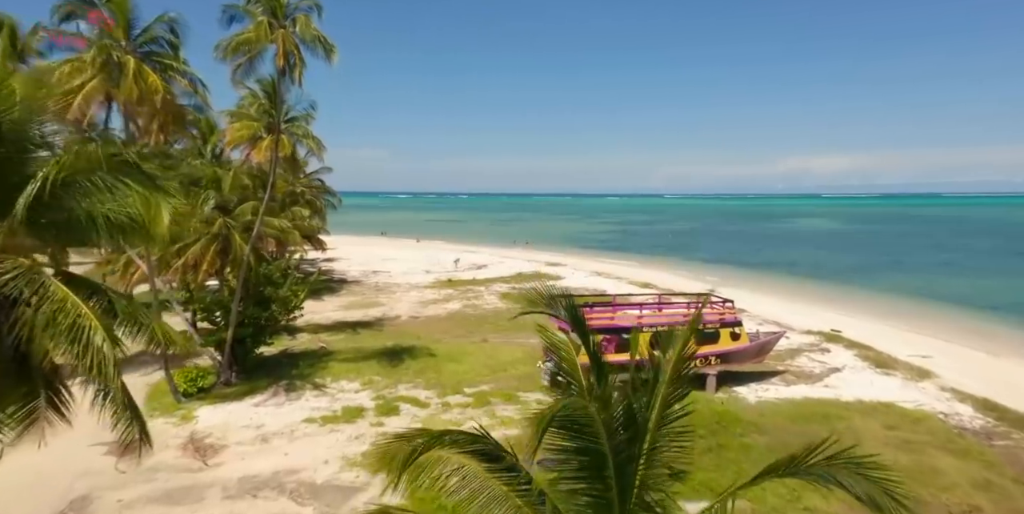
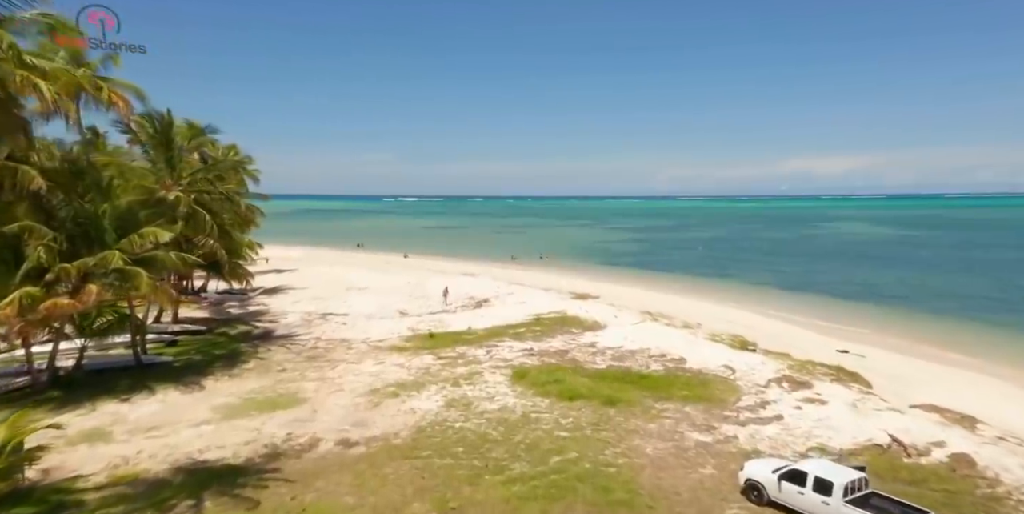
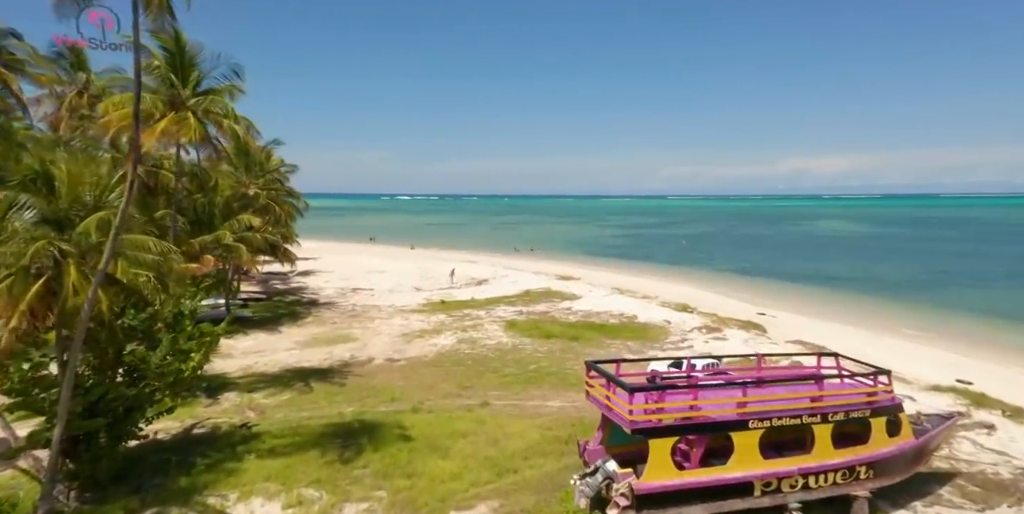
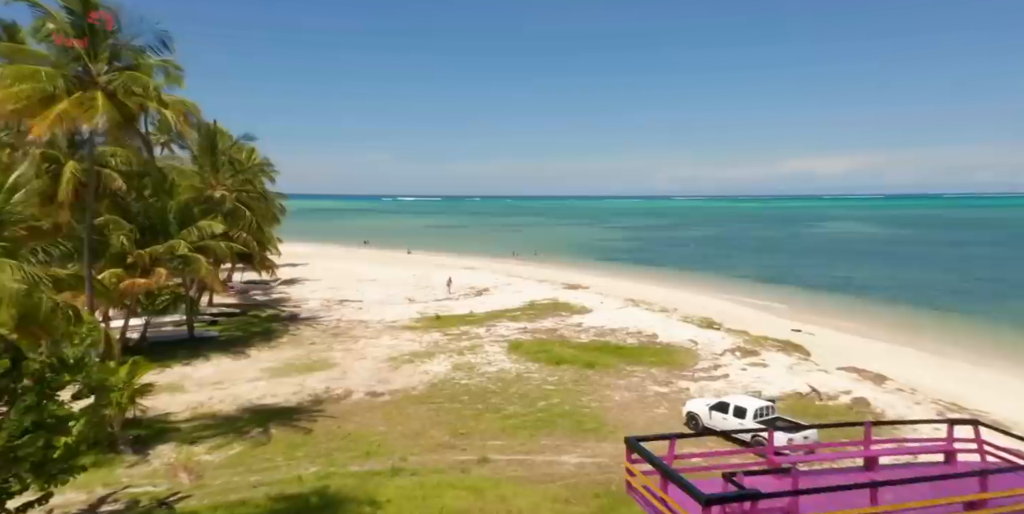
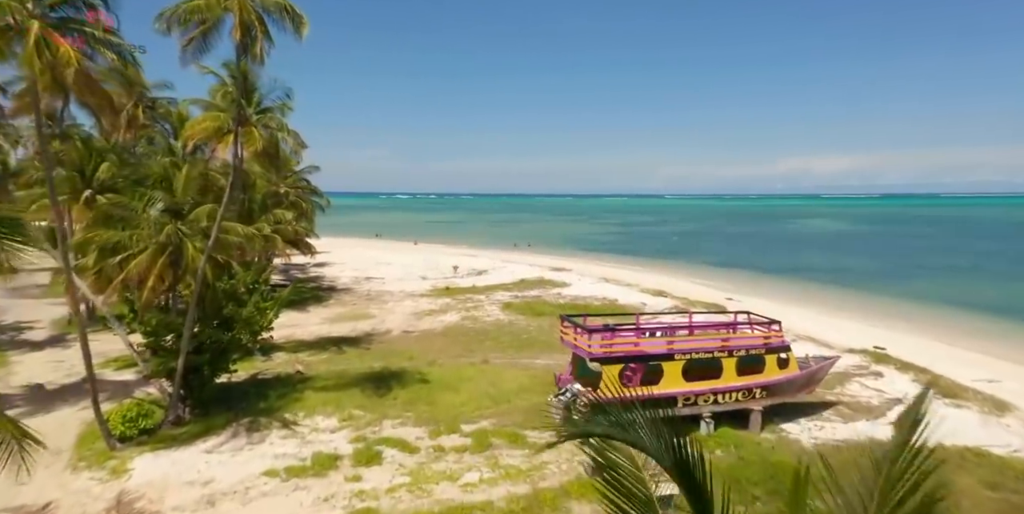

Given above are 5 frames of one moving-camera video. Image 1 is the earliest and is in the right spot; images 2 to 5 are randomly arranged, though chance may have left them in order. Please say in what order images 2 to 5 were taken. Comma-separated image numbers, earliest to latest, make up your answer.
5, 3, 4, 2
